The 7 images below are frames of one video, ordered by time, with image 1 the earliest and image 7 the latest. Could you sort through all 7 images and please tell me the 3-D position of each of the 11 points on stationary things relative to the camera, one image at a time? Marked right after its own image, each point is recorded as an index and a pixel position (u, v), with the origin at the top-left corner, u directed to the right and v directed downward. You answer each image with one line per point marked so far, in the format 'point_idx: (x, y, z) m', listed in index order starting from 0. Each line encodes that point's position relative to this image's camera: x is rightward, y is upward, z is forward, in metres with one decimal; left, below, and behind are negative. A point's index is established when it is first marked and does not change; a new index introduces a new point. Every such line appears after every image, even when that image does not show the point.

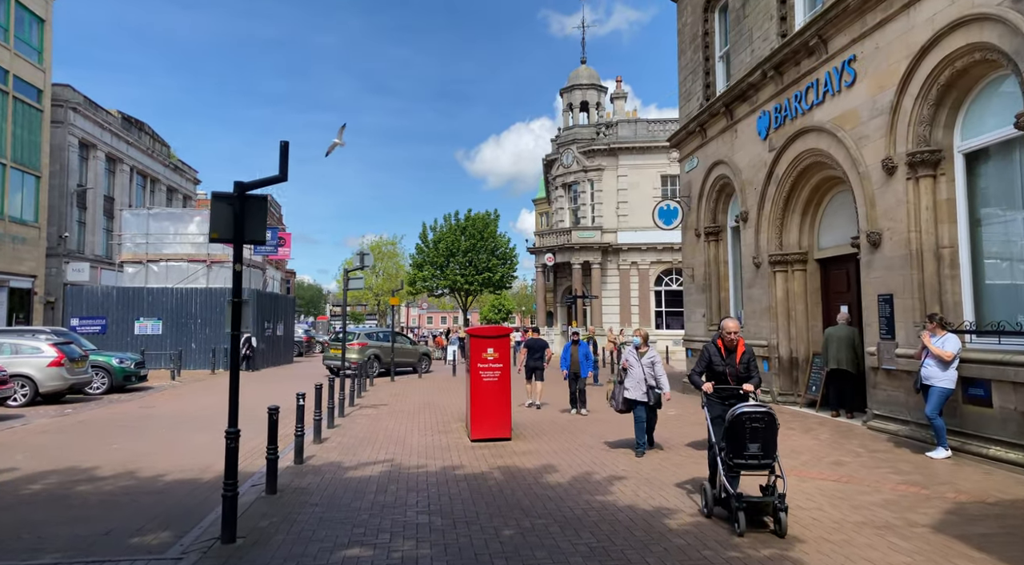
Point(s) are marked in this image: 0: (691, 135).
0: (+4.4, +3.6, +14.9) m
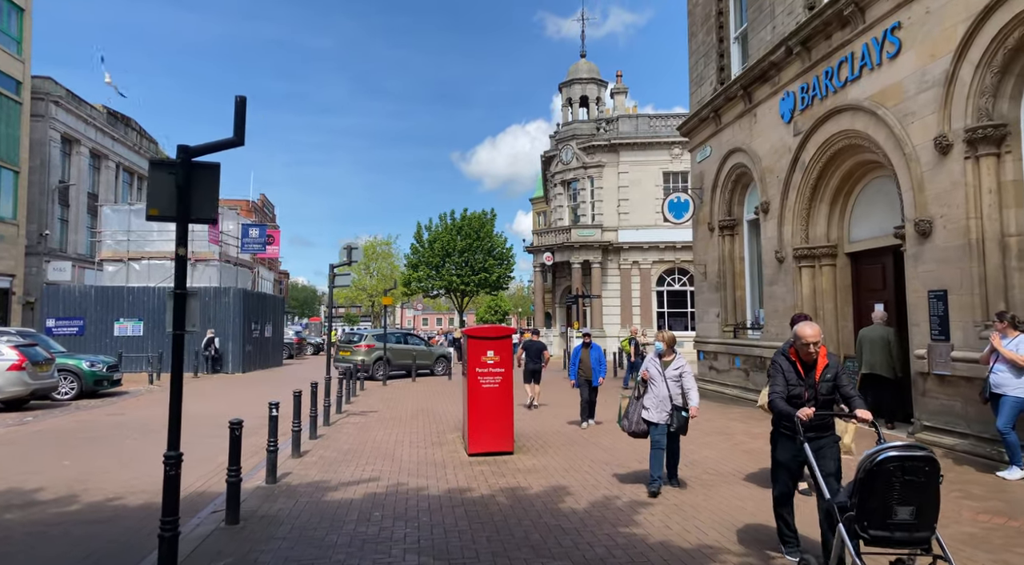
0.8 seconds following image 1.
0: (+4.4, +3.6, +13.9) m
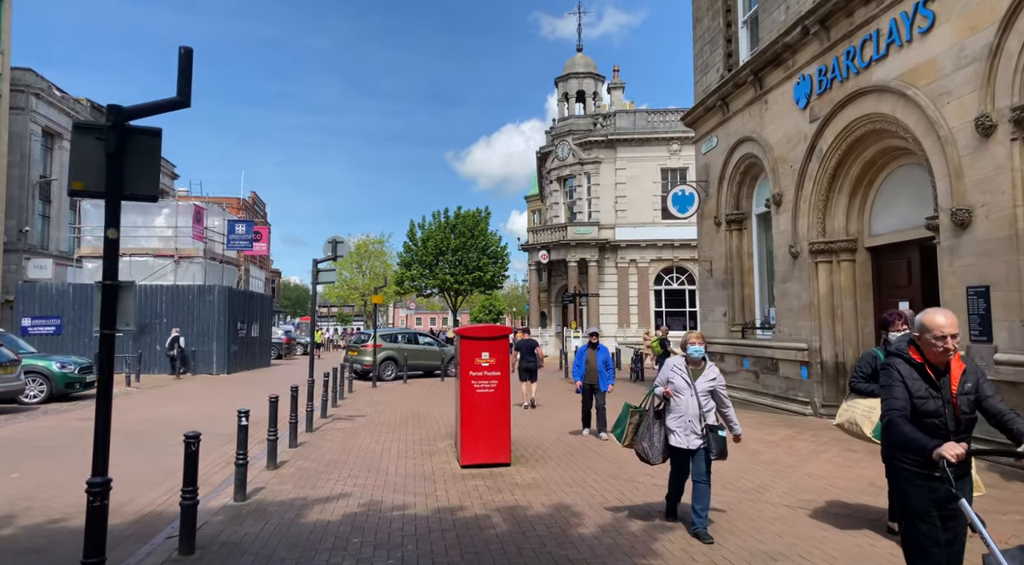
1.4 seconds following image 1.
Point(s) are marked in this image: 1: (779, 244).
0: (+4.3, +3.7, +13.2) m
1: (+4.7, +0.7, +10.8) m
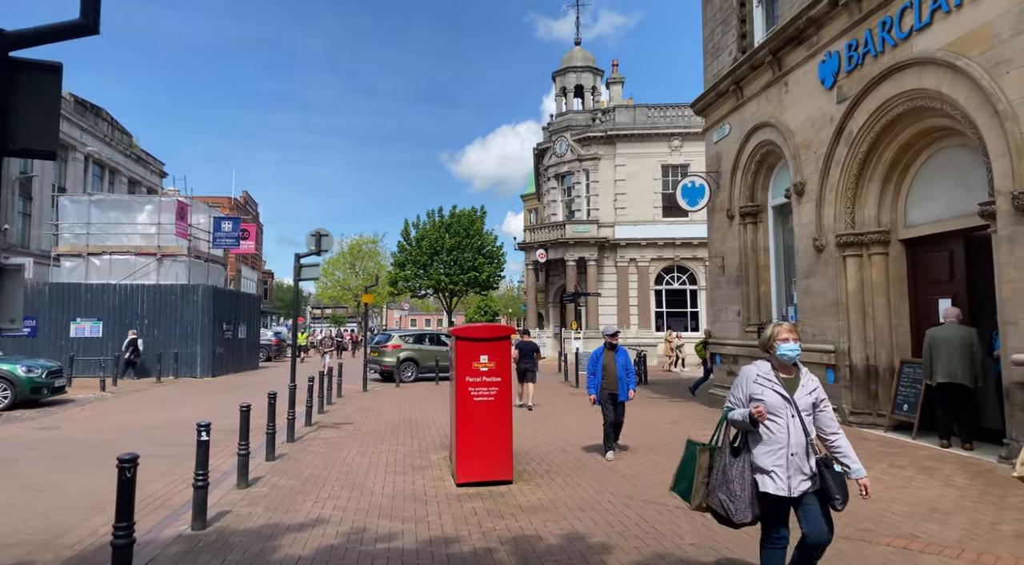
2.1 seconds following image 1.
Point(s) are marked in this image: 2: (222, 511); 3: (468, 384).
0: (+4.2, +3.7, +12.4) m
1: (+4.7, +0.7, +10.0) m
2: (-2.9, -2.2, +6.0) m
3: (-0.5, -1.1, +6.8) m
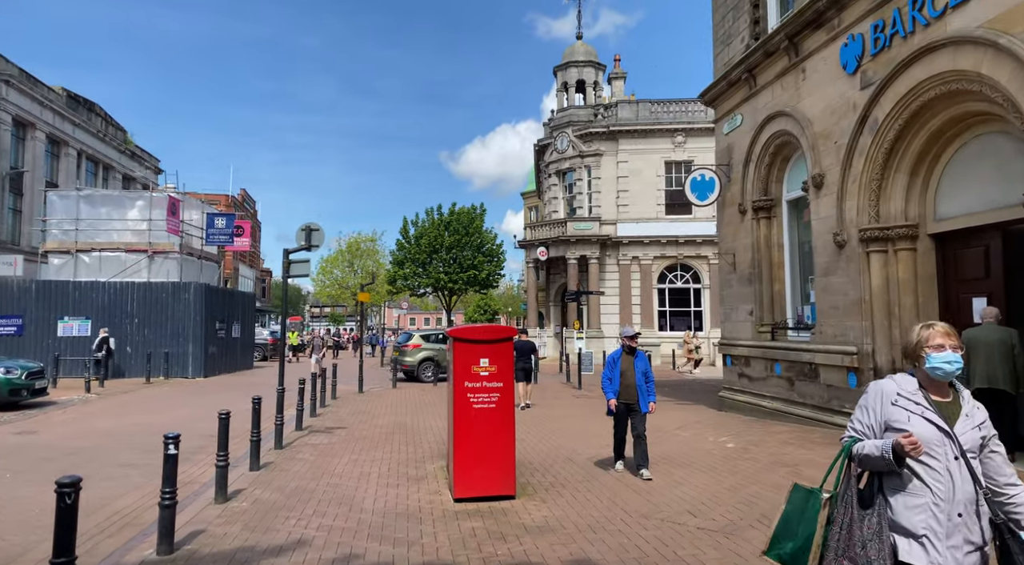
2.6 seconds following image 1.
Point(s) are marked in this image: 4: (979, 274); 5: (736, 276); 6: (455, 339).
0: (+4.3, +3.8, +11.8) m
1: (+4.7, +0.8, +9.4) m
2: (-2.8, -2.2, +5.5) m
3: (-0.5, -1.1, +6.3) m
4: (+5.7, +0.1, +7.5) m
5: (+4.4, +0.1, +12.0) m
6: (-0.6, -0.6, +6.3) m
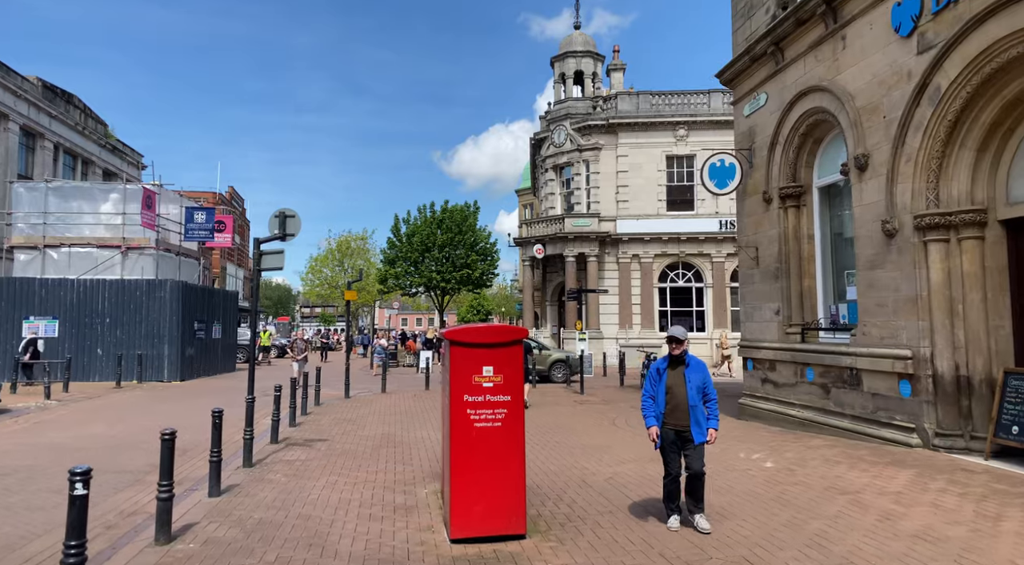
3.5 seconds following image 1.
0: (+4.3, +3.8, +10.8) m
1: (+4.8, +0.8, +8.3) m
2: (-2.7, -2.1, +4.3) m
3: (-0.4, -1.0, +5.1) m
4: (+5.7, +0.2, +6.4) m
5: (+4.4, +0.2, +10.9) m
6: (-0.5, -0.5, +5.2) m
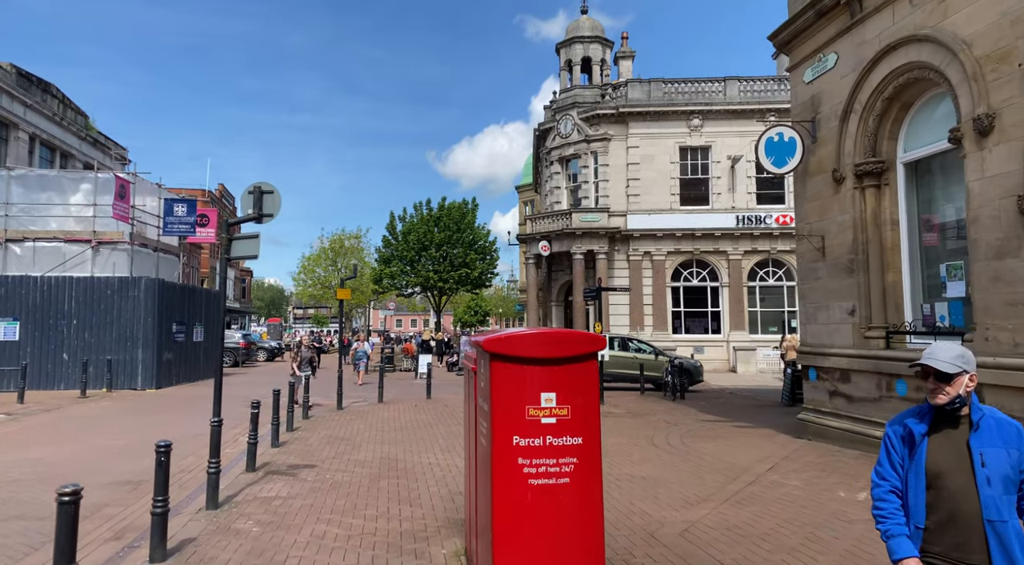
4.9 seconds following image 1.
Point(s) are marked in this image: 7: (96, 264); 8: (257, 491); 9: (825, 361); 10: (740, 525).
0: (+4.6, +3.9, +9.1) m
1: (+5.1, +0.9, +6.7) m
2: (-2.3, -2.0, +2.6) m
3: (0.0, -0.9, +3.4) m
4: (+6.1, +0.3, +4.7) m
5: (+4.7, +0.3, +9.2) m
6: (-0.1, -0.4, +3.5) m
7: (-12.9, +0.6, +19.1) m
8: (-3.0, -2.4, +7.1) m
9: (+4.7, -1.2, +9.2) m
10: (+2.0, -2.1, +5.4) m
